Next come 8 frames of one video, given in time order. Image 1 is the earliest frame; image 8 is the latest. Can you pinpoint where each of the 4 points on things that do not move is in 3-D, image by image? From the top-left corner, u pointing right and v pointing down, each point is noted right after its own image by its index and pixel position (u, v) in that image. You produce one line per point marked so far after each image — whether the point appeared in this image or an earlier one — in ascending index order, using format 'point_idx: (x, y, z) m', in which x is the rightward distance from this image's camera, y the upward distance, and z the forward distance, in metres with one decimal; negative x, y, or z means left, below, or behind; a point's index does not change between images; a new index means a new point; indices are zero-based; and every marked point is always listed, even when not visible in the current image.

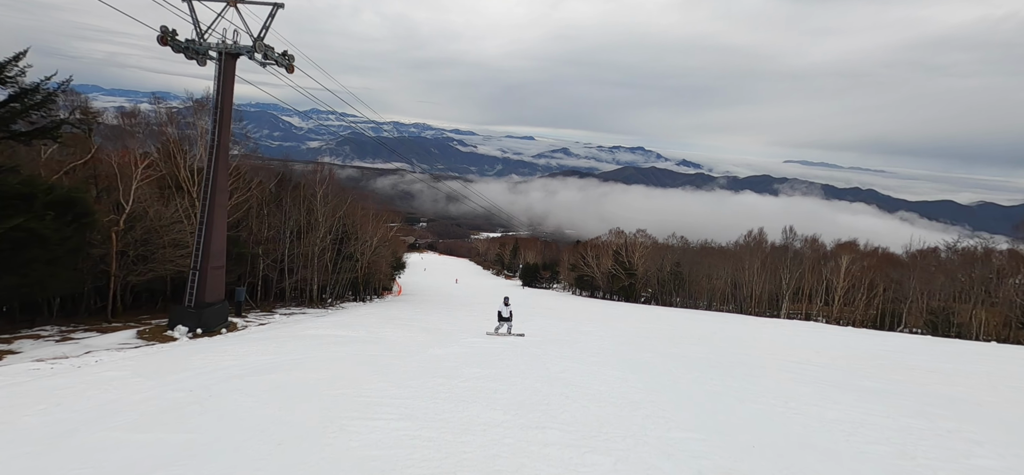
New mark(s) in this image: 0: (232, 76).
0: (-7.1, +4.1, +13.8) m
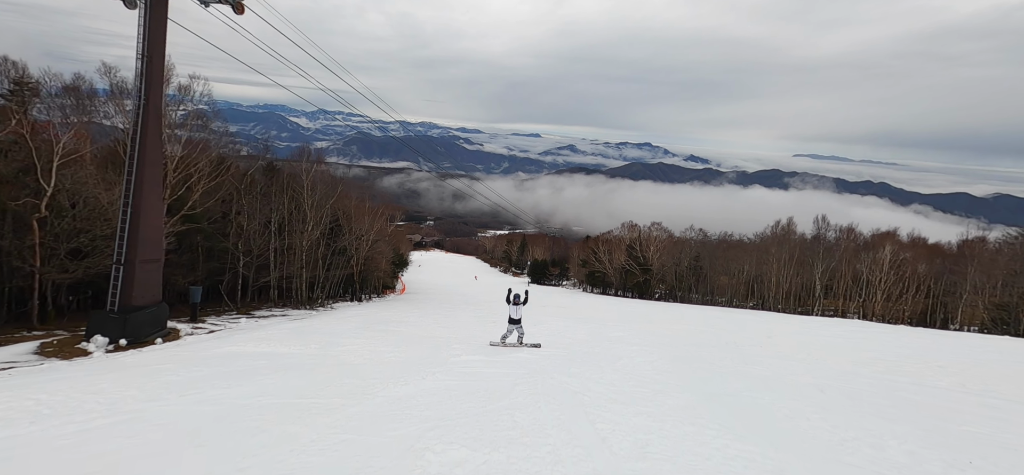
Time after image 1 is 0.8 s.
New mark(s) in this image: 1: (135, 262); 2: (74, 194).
0: (-6.9, +4.4, +10.8) m
1: (-7.5, -0.5, +10.8) m
2: (-11.3, +1.1, +14.1) m
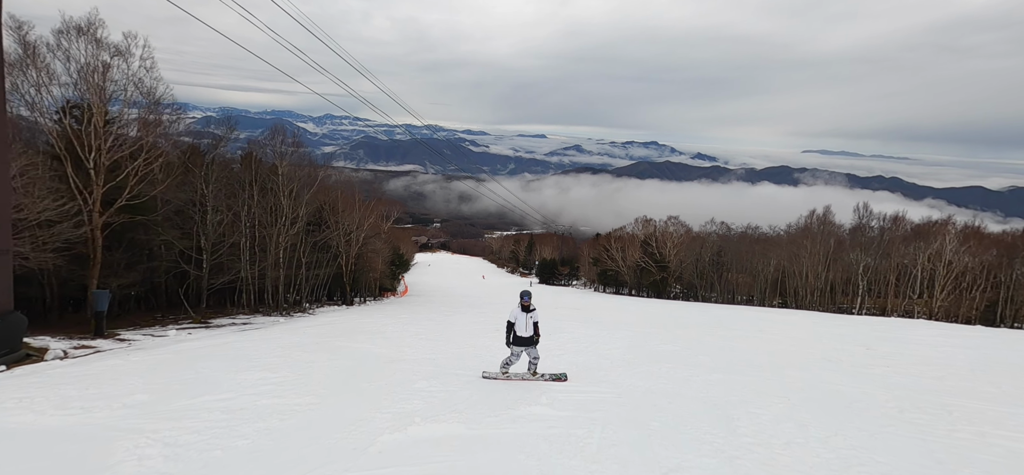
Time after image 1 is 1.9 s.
0: (-6.9, +4.7, +7.4) m
1: (-7.4, -0.2, +7.3) m
2: (-11.2, +1.3, +10.7) m
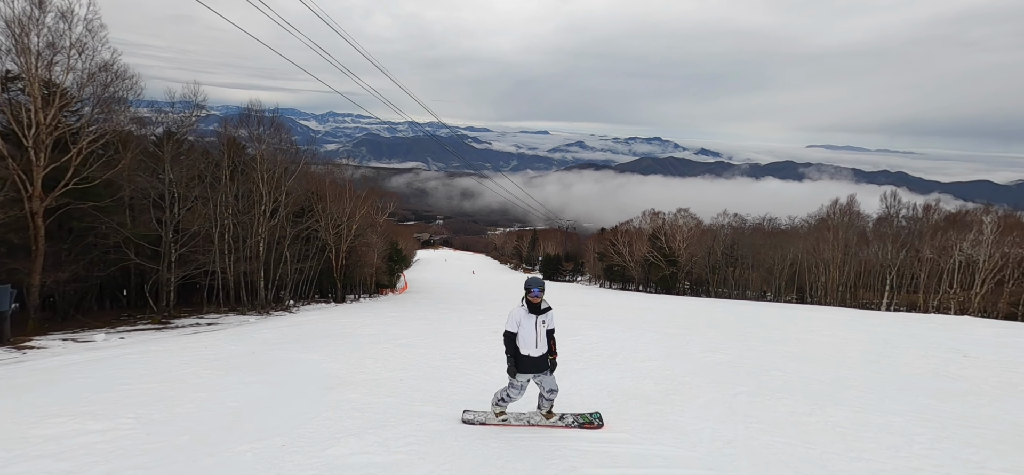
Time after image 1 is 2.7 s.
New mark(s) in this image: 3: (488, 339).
0: (-6.9, +5.0, +5.2) m
1: (-7.4, +0.1, +5.1) m
2: (-11.2, +1.6, +8.5) m
3: (-0.7, -2.5, +14.4) m
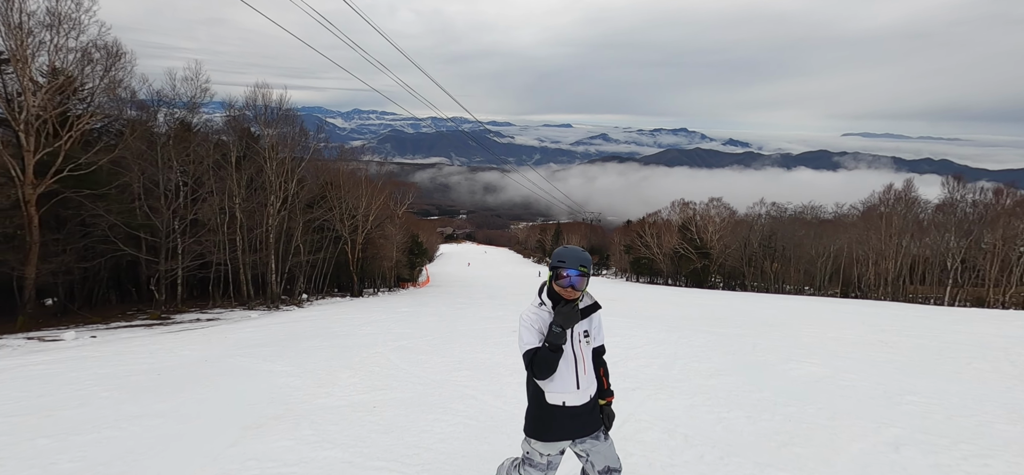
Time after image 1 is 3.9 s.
0: (-6.8, +5.2, +3.8) m
1: (-7.2, +0.3, +3.8) m
2: (-10.9, +1.8, +7.4) m
3: (-0.1, -2.2, +12.8) m
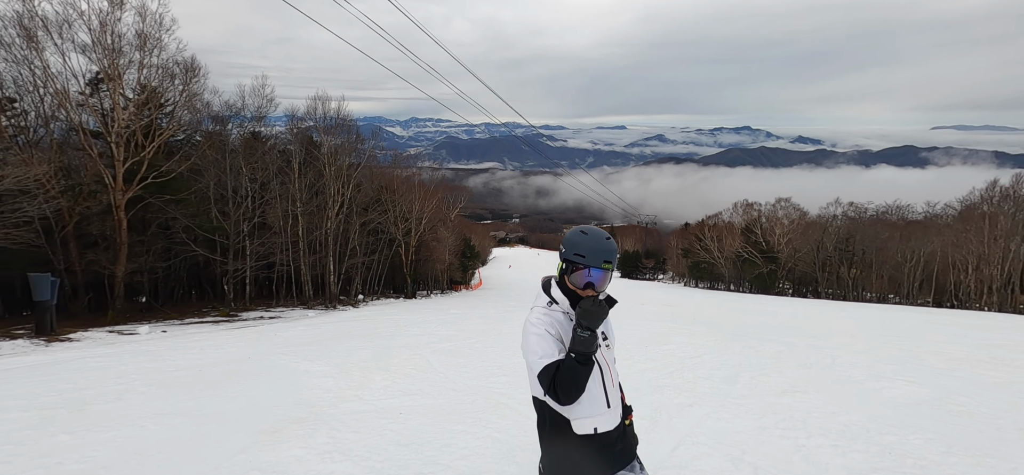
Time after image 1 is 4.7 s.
0: (-6.4, +5.2, +3.6) m
1: (-6.8, +0.3, +3.6) m
2: (-10.1, +1.8, +7.5) m
3: (+1.1, -2.2, +11.8) m
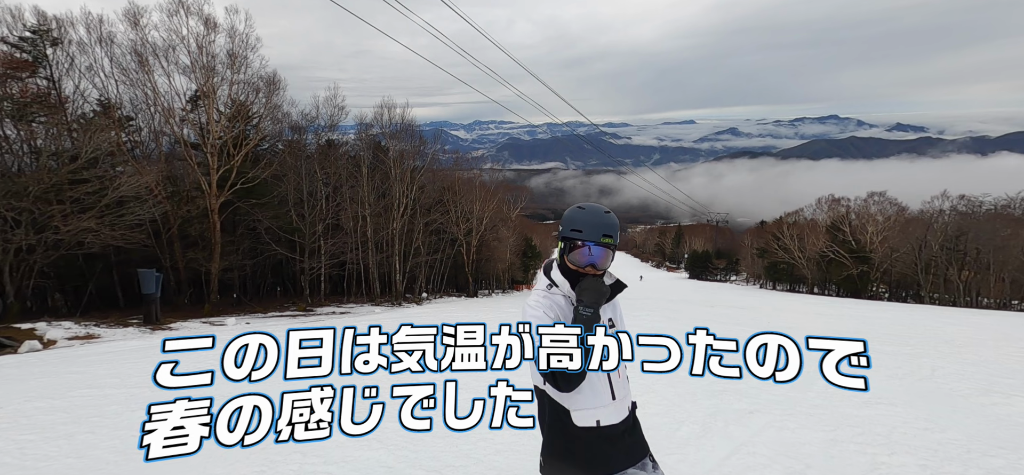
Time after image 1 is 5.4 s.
0: (-6.0, +5.2, +3.0) m
1: (-6.4, +0.3, +3.1) m
2: (-9.2, +1.8, +7.3) m
3: (+2.4, -2.1, +10.3) m
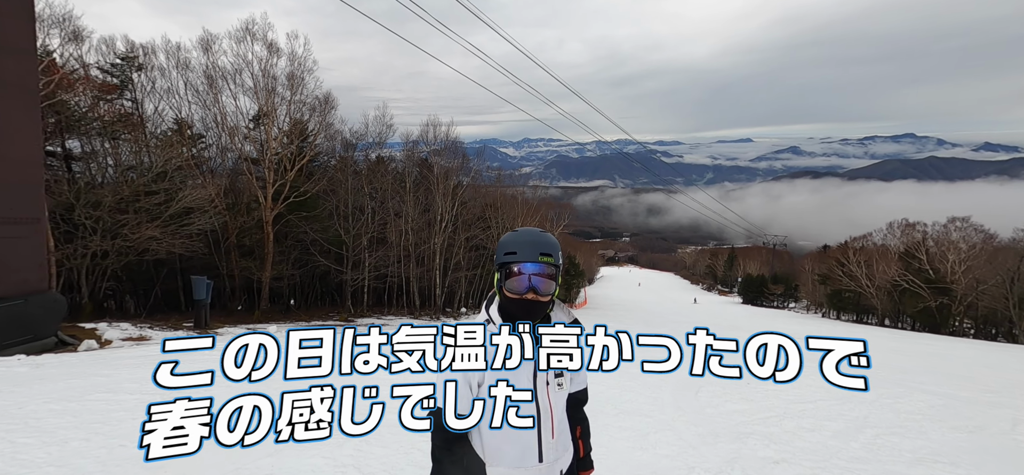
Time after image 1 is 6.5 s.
0: (-5.7, +5.2, +2.5) m
1: (-6.2, +0.3, +2.4) m
2: (-8.7, +1.8, +6.9) m
3: (+3.1, -2.6, +8.8) m
